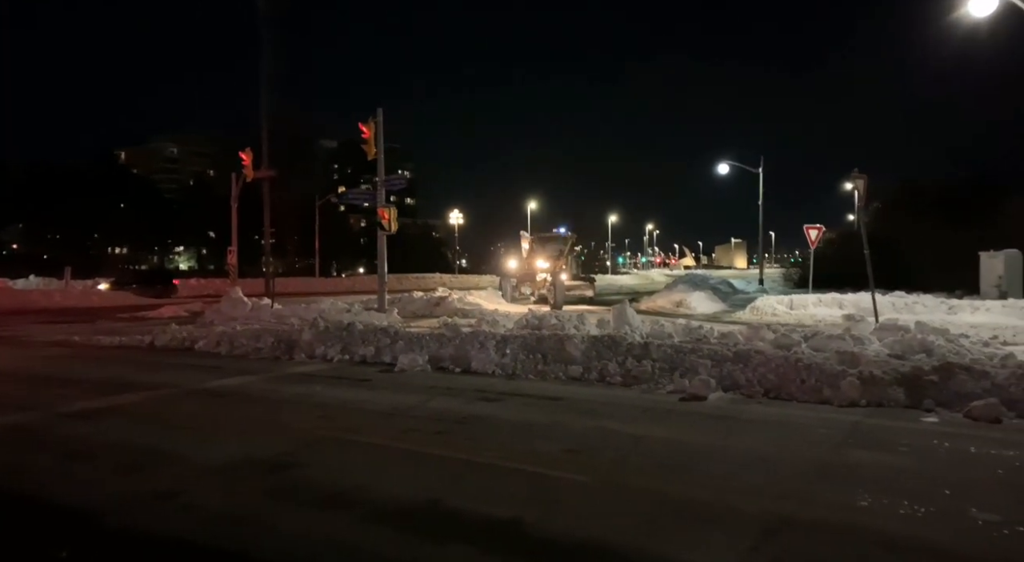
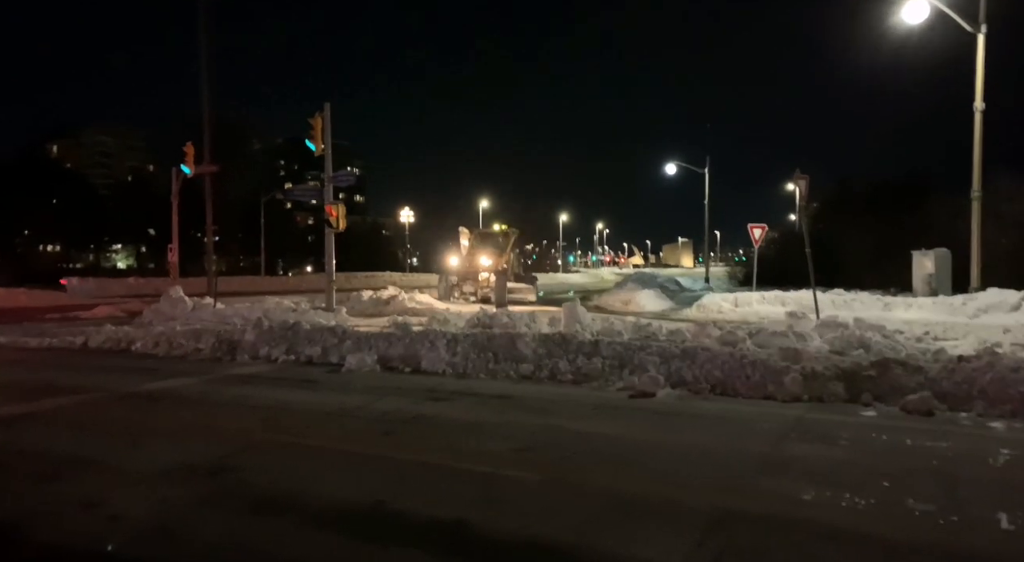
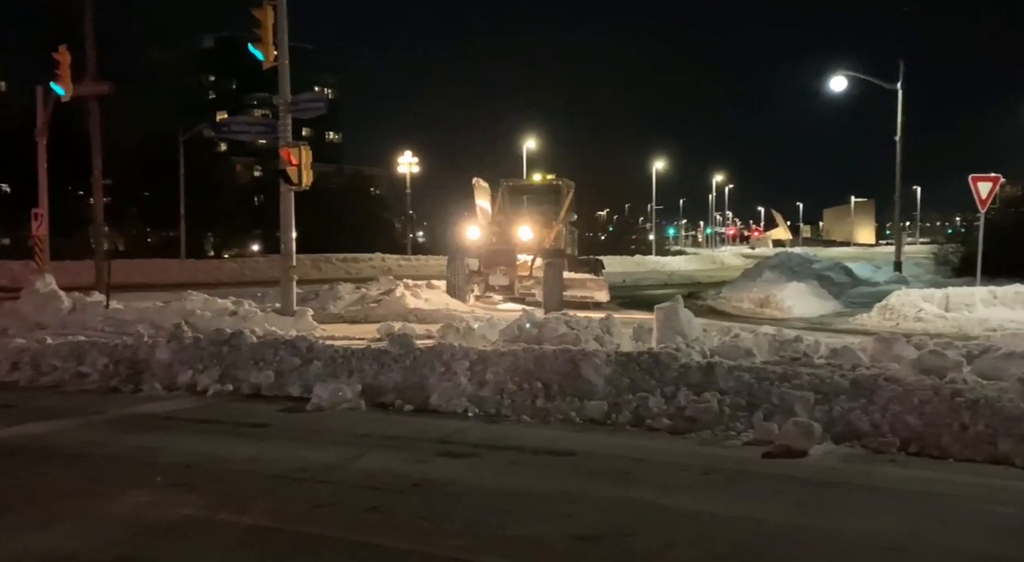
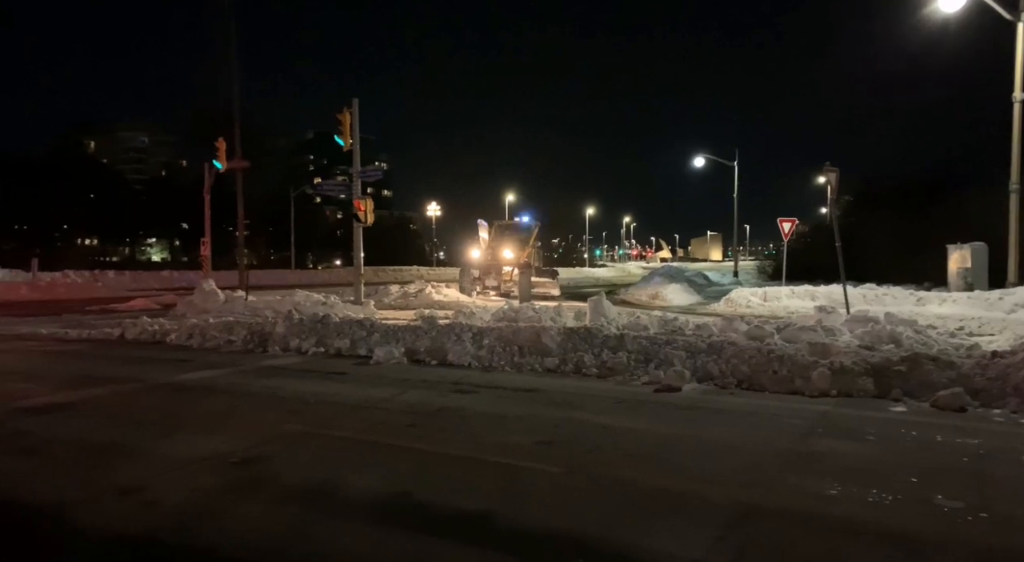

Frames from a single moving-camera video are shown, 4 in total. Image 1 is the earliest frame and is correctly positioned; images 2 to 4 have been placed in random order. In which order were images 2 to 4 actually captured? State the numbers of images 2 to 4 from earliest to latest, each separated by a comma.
2, 4, 3
